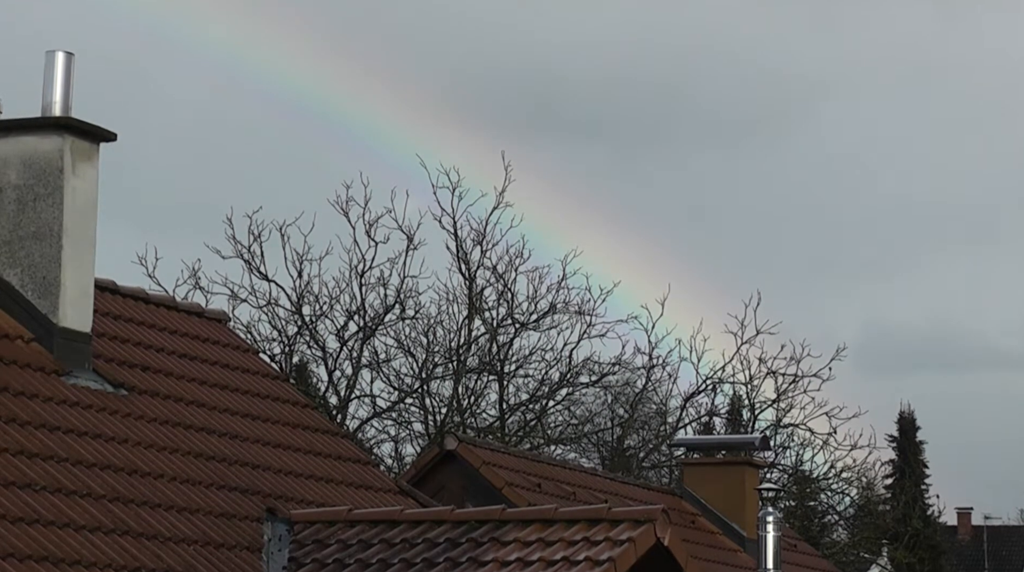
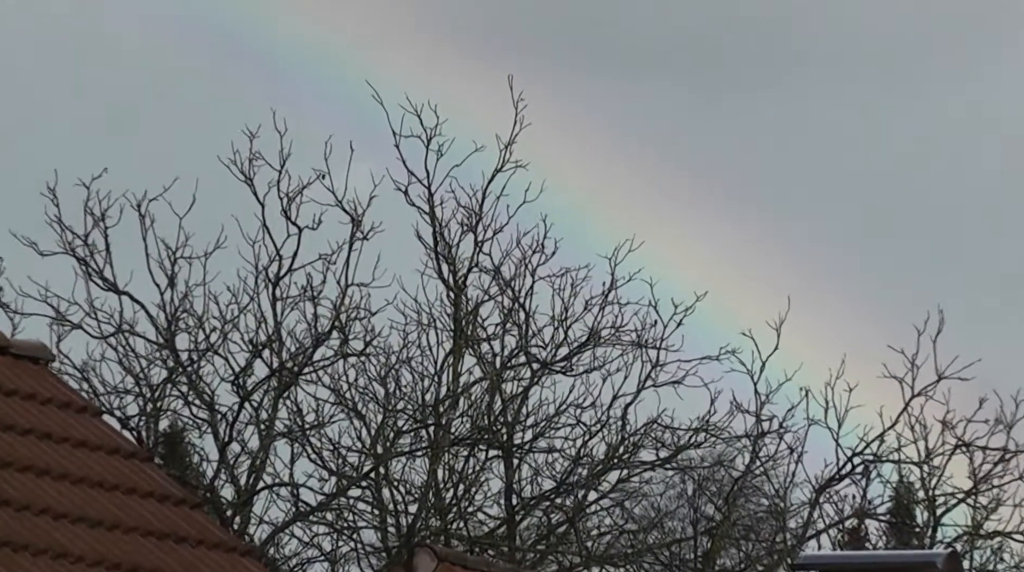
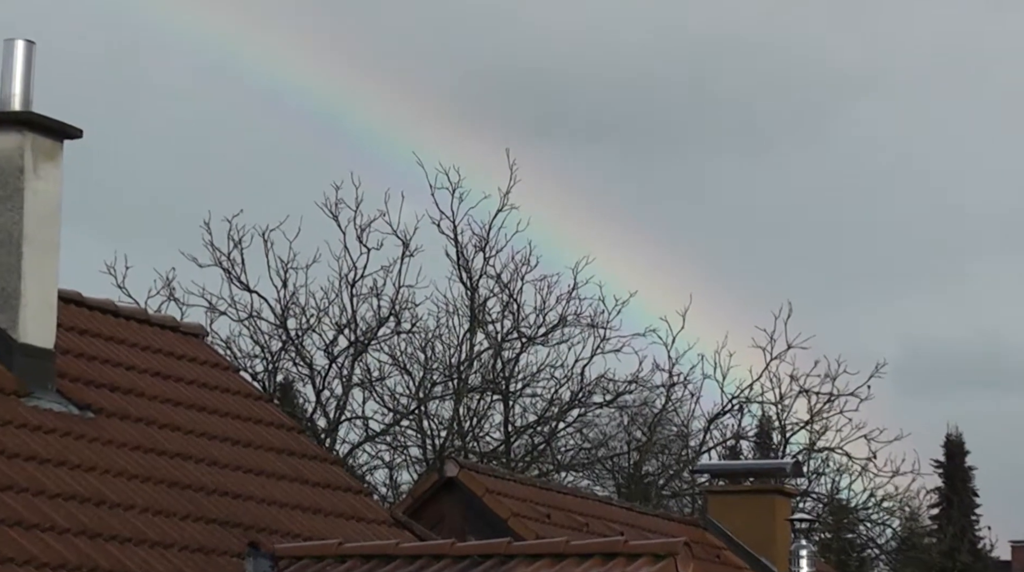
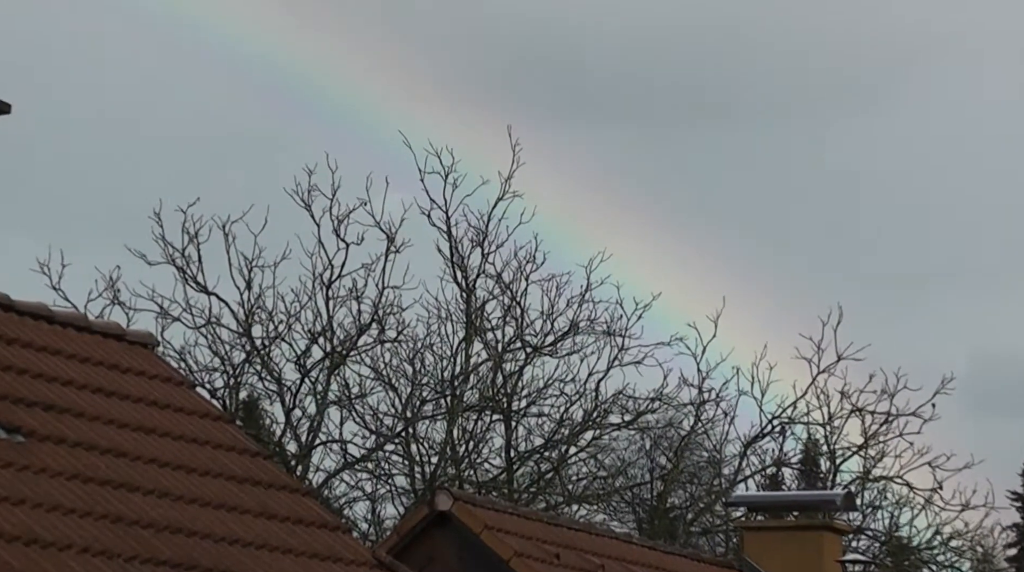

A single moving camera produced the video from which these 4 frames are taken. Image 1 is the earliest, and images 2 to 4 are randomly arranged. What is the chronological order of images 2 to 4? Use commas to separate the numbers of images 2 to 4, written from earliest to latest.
3, 4, 2
